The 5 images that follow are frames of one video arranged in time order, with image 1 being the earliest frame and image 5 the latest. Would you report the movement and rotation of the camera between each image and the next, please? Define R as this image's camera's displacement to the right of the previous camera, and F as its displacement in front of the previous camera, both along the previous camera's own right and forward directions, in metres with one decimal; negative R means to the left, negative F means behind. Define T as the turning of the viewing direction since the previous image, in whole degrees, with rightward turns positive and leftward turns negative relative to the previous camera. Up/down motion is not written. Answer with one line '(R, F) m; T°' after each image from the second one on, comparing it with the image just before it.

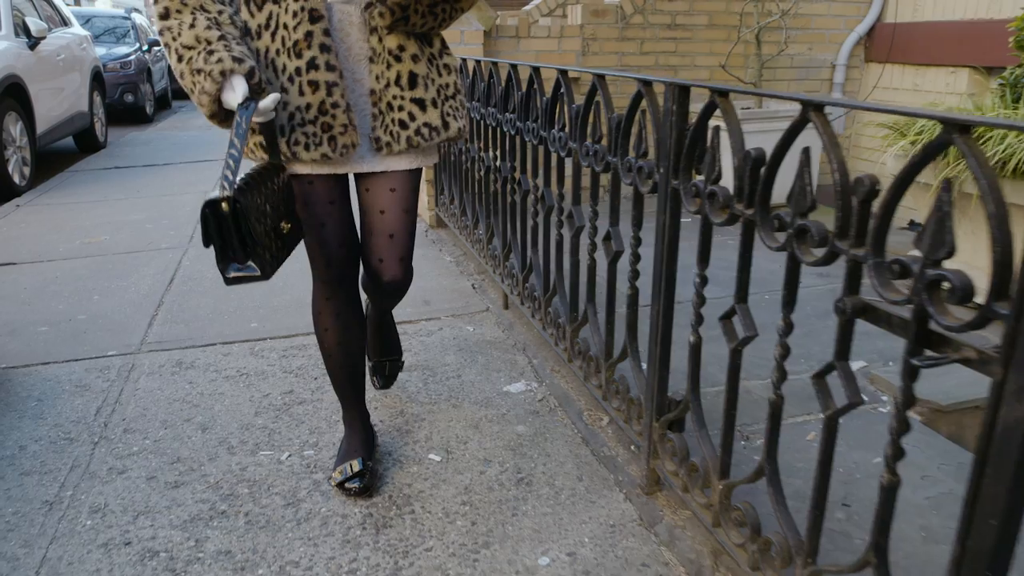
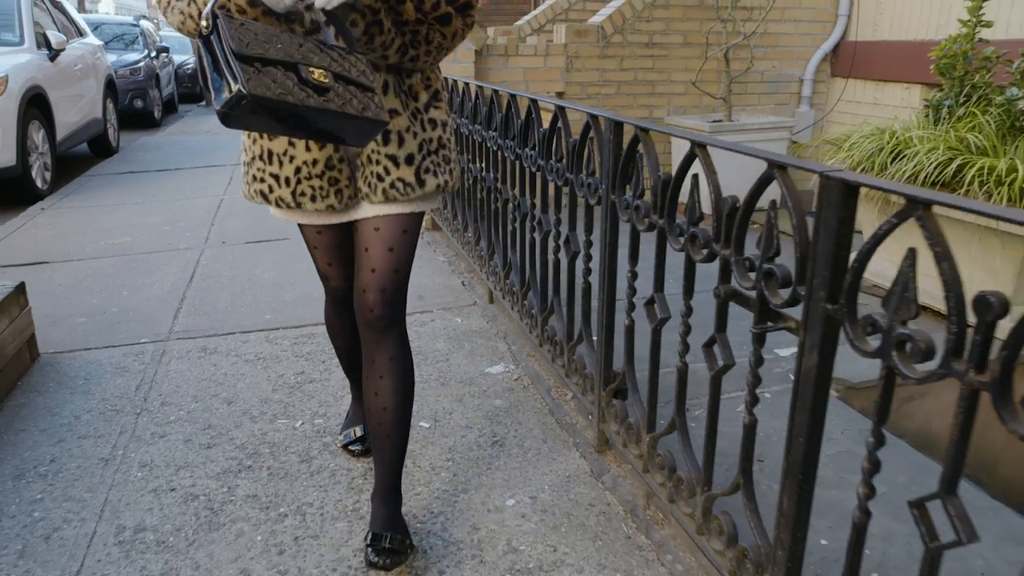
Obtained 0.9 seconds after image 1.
(+0.1, -0.4) m; 0°
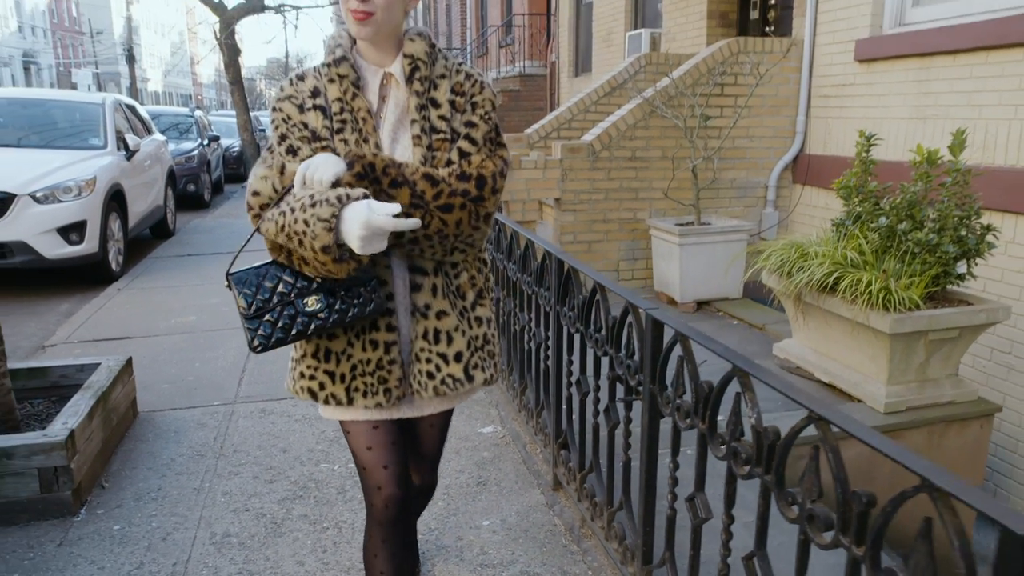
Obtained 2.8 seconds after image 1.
(+0.2, -0.9) m; -2°
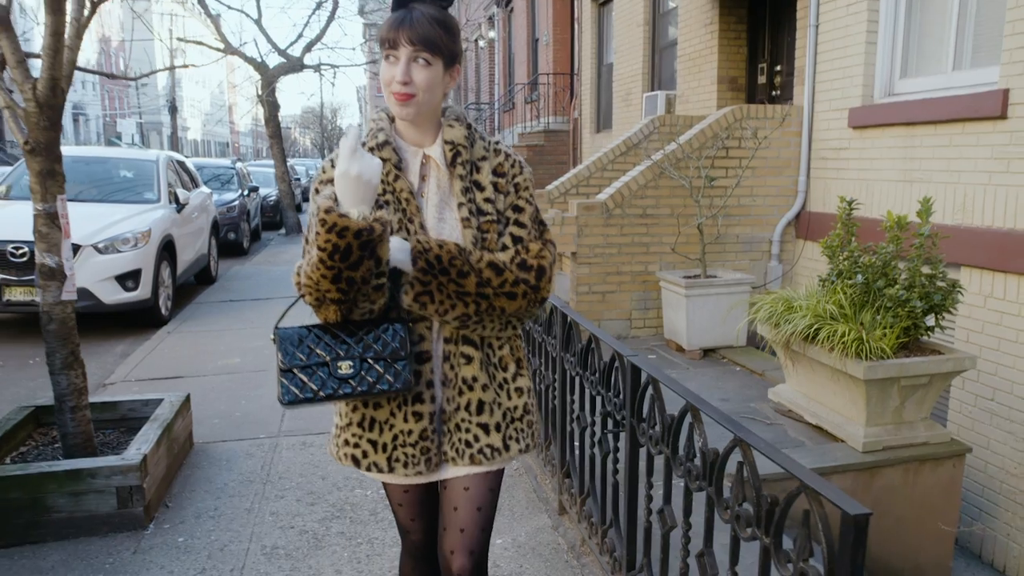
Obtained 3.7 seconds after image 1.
(+0.1, -0.5) m; -2°
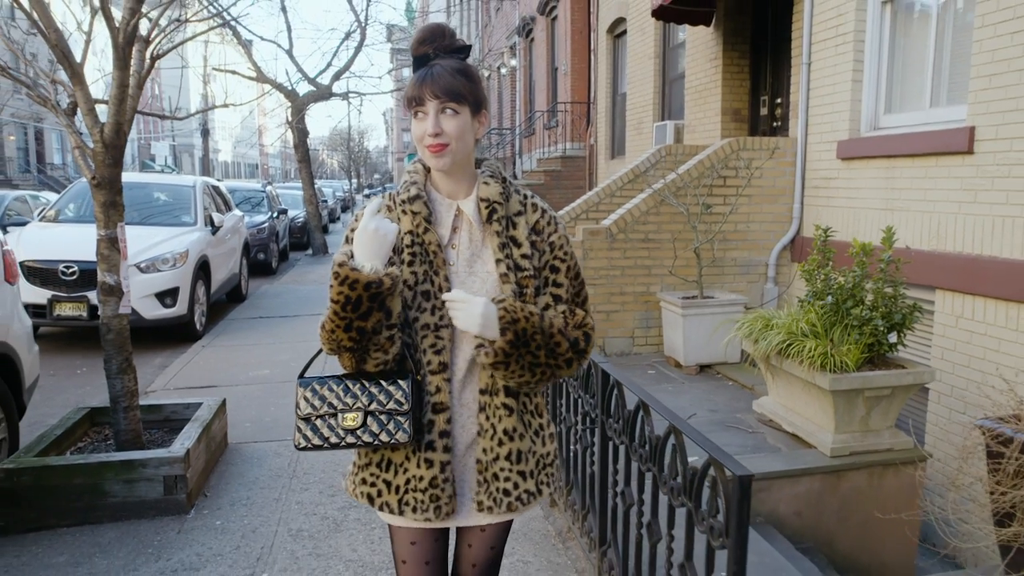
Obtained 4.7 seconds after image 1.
(+0.1, -0.5) m; -2°
